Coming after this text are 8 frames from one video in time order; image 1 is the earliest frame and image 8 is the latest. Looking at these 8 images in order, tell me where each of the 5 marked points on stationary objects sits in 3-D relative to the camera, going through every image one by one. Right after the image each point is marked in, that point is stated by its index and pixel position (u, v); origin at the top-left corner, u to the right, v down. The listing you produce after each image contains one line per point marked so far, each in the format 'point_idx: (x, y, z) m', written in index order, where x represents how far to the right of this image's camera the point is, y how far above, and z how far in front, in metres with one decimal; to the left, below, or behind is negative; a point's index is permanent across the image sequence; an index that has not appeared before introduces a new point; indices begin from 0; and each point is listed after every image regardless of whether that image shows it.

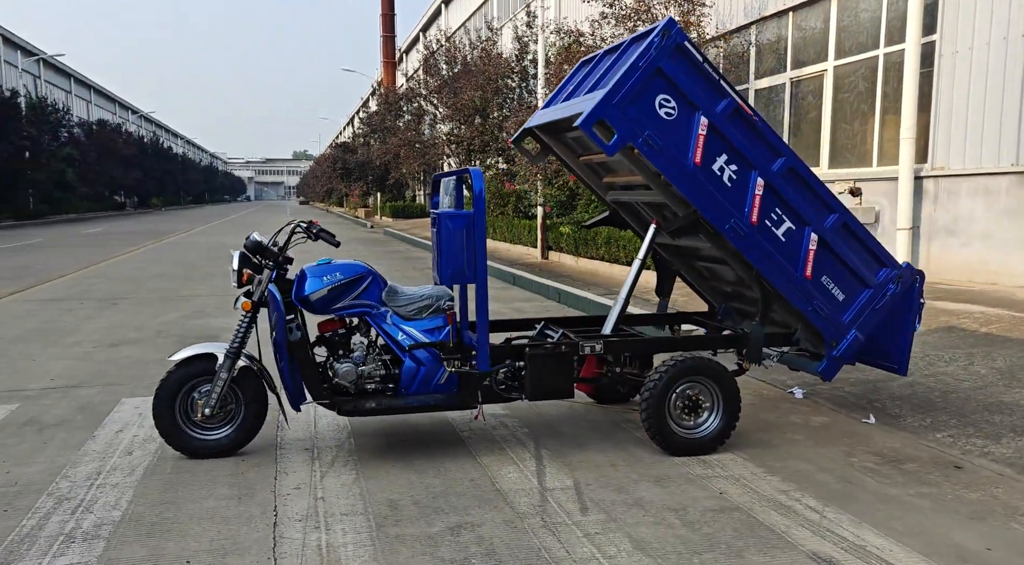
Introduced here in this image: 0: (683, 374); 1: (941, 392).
0: (+1.1, -0.6, +5.3) m
1: (+3.4, -0.9, +6.6) m
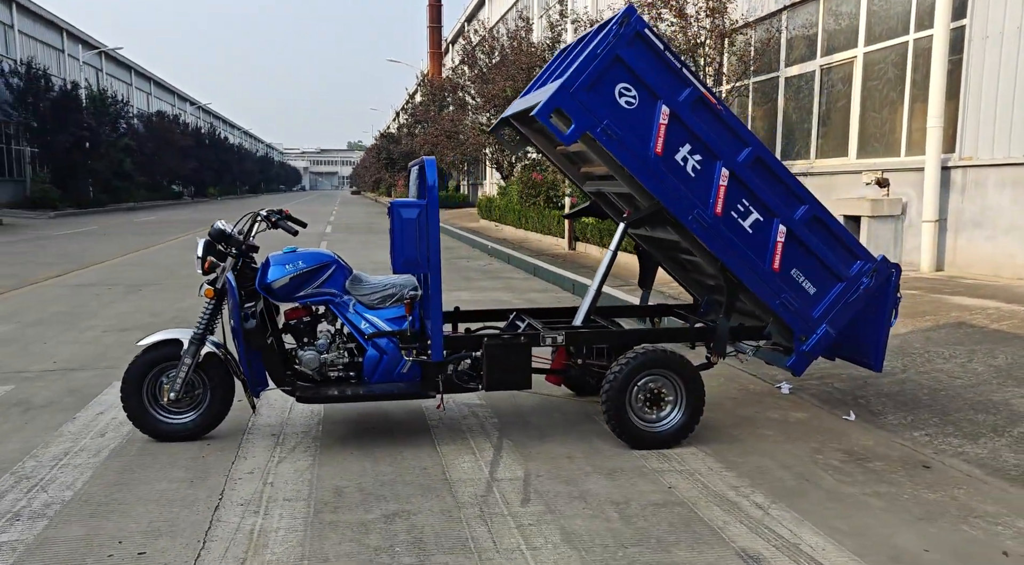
0: (+0.8, -0.5, +5.2) m
1: (+3.2, -0.8, +6.4) m
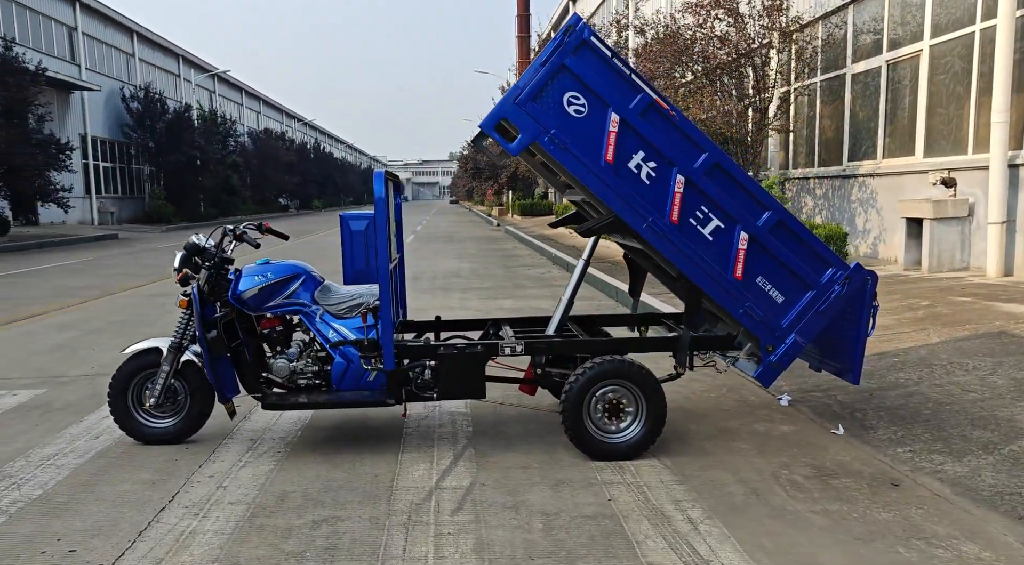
0: (+0.6, -0.6, +5.2) m
1: (+3.1, -0.9, +6.1) m
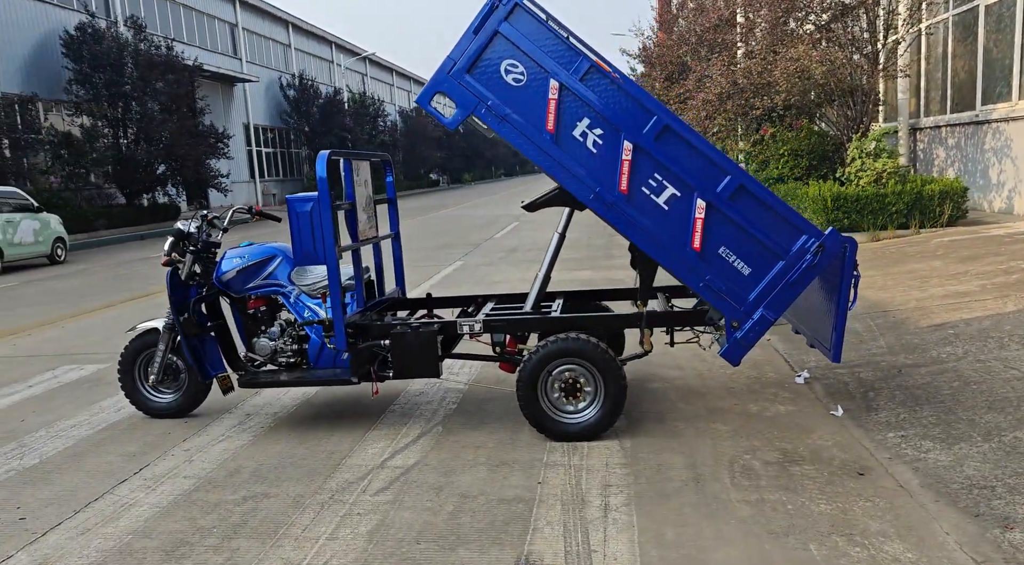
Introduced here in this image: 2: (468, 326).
0: (+0.3, -0.4, +5.0) m
1: (+2.9, -0.6, +5.4) m
2: (-0.3, -0.3, +5.3) m
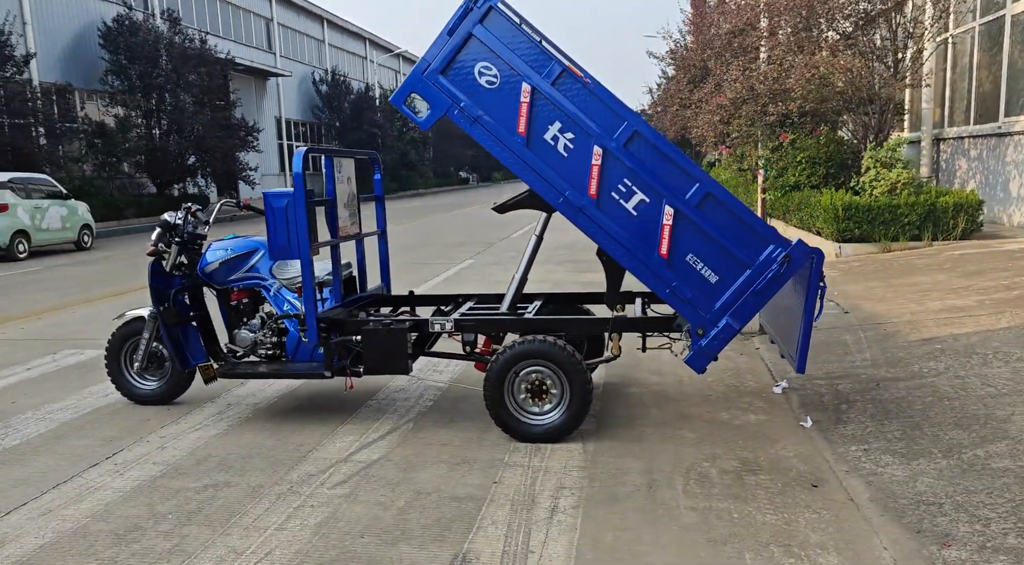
0: (+0.1, -0.4, +5.0) m
1: (+2.7, -0.7, +5.3) m
2: (-0.5, -0.3, +5.3) m
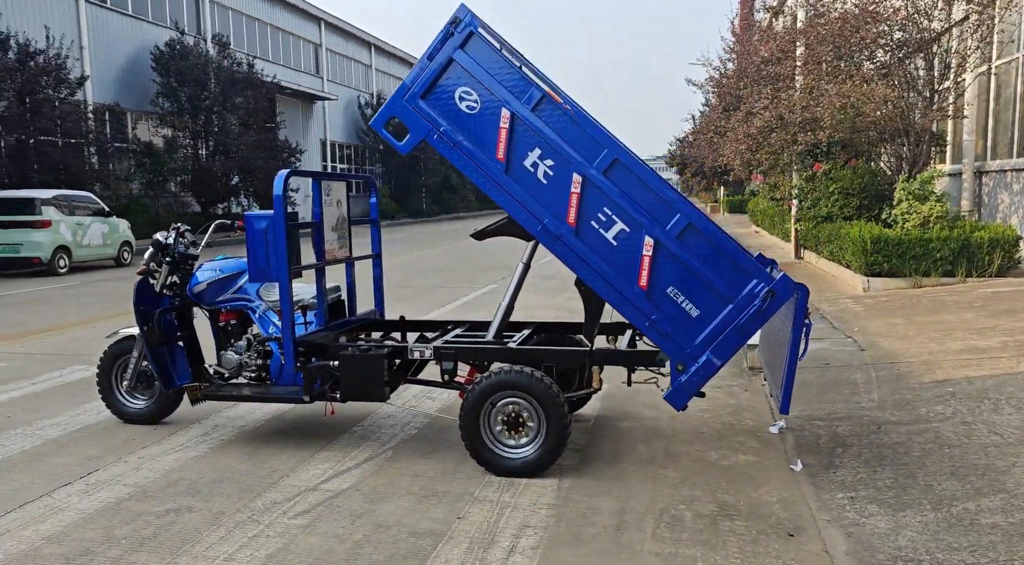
0: (-0.1, -0.6, +4.9) m
1: (+2.6, -1.0, +5.0) m
2: (-0.6, -0.4, +5.2) m
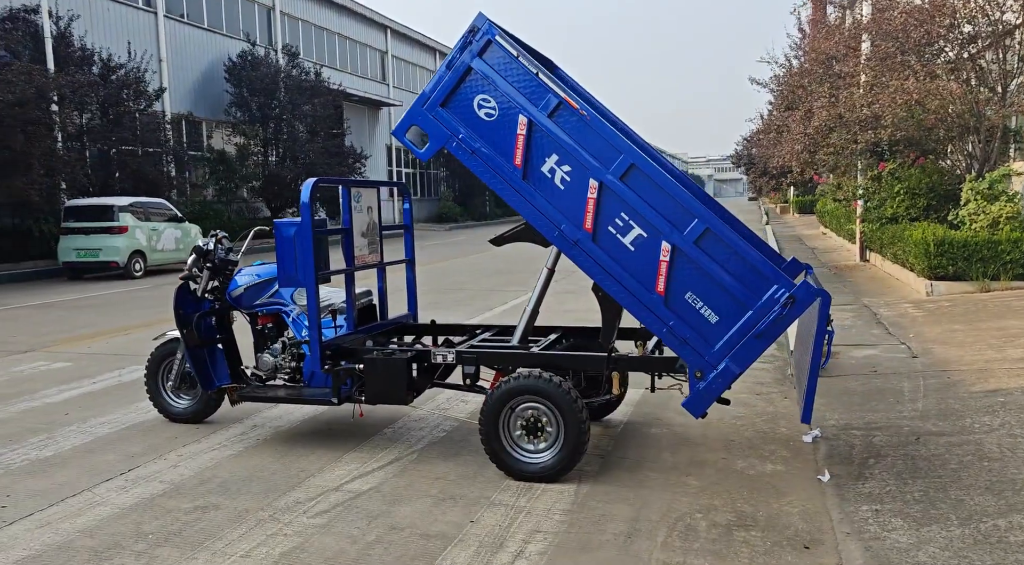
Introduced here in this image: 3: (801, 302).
0: (0.0, -0.6, +4.9) m
1: (+2.7, -1.0, +4.8) m
2: (-0.4, -0.5, +5.3) m
3: (+1.5, -0.1, +4.3) m
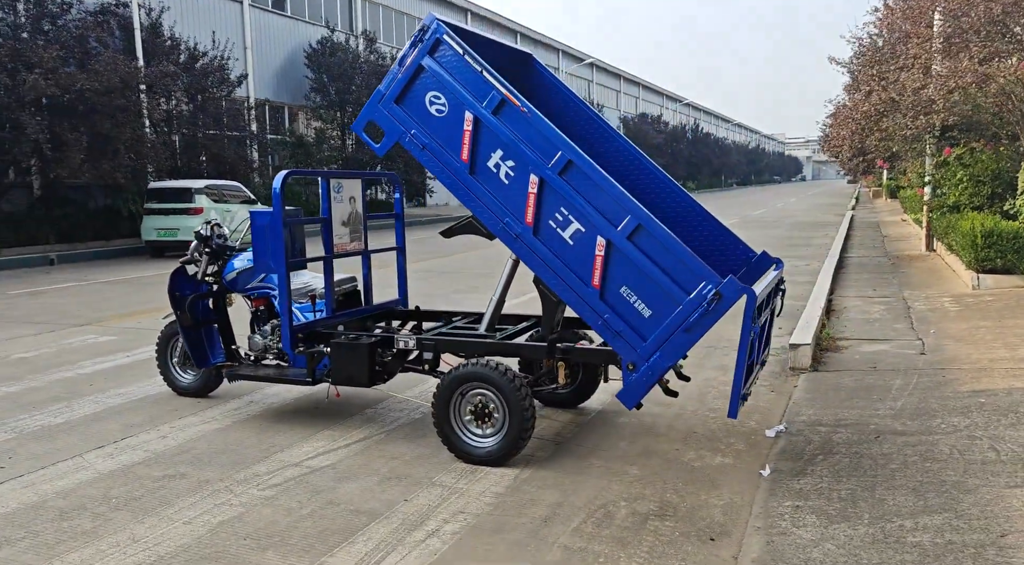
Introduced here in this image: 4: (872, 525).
0: (-0.3, -0.6, +5.1) m
1: (+2.3, -1.0, +4.8) m
2: (-0.7, -0.4, +5.5) m
3: (+1.1, -0.1, +4.4) m
4: (+1.7, -1.1, +3.9) m
